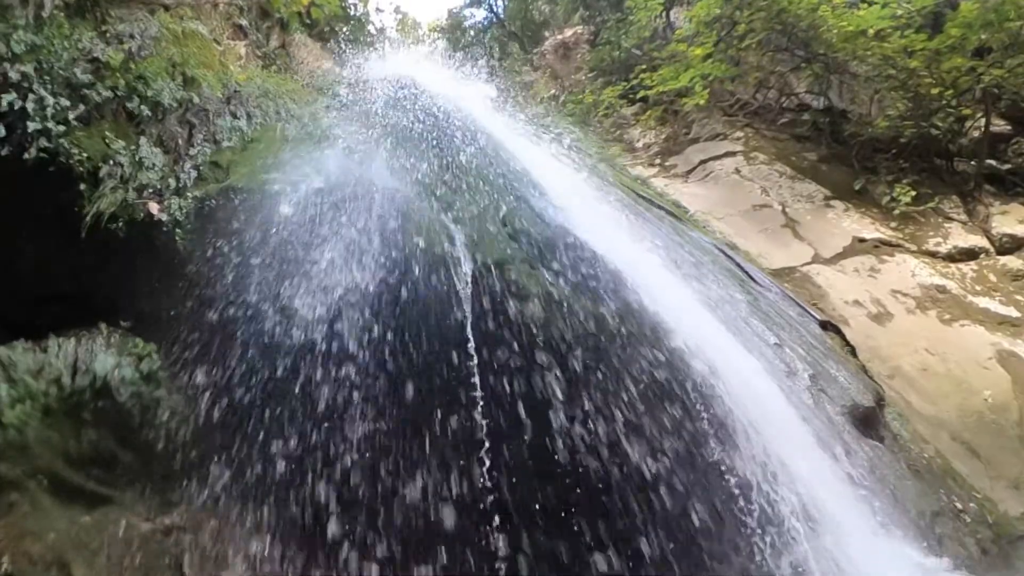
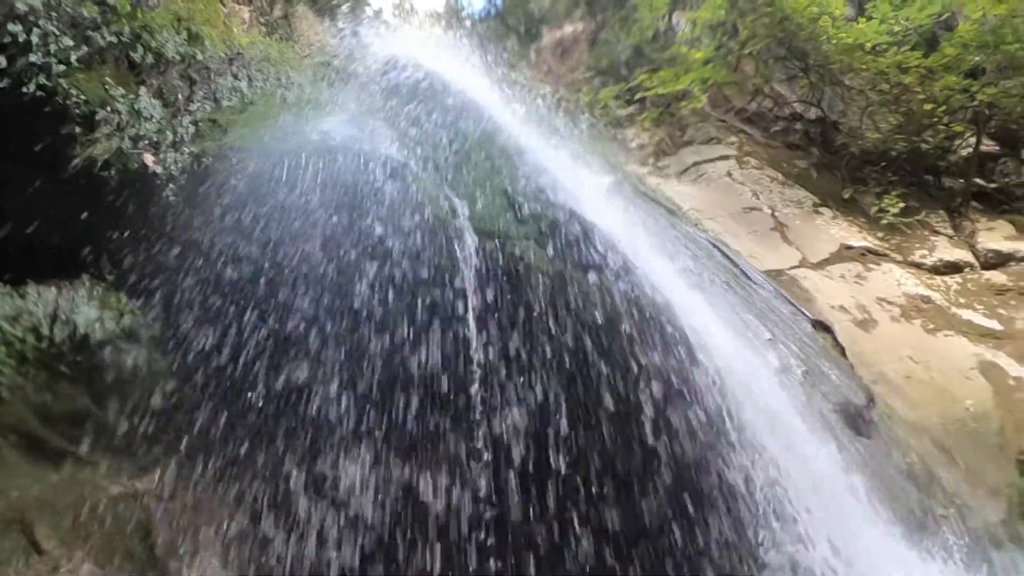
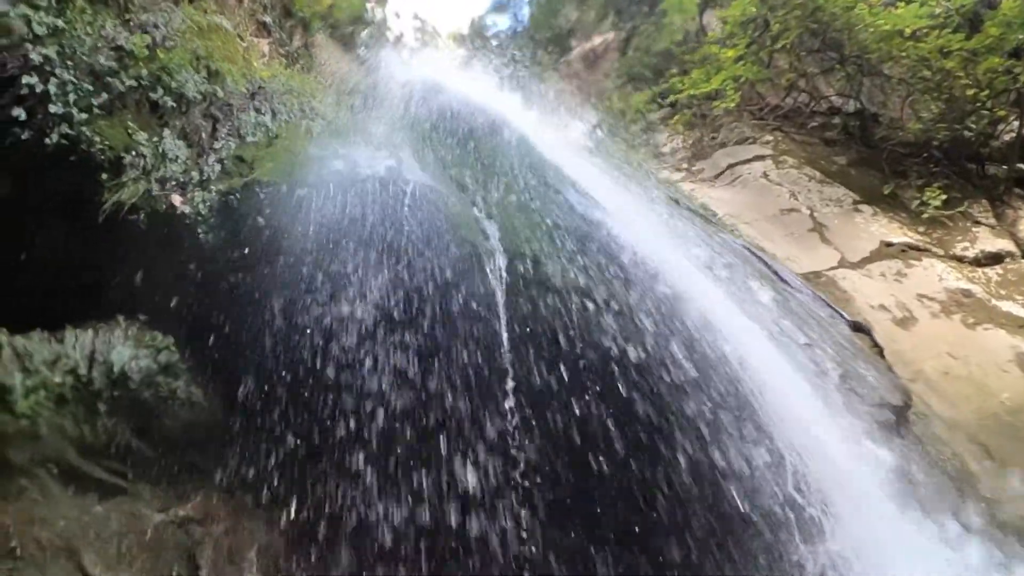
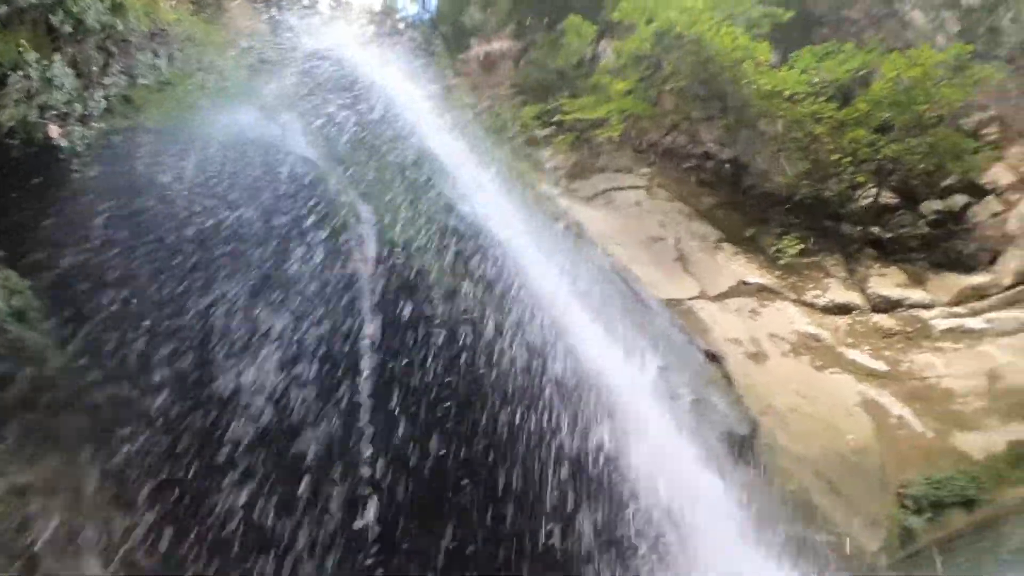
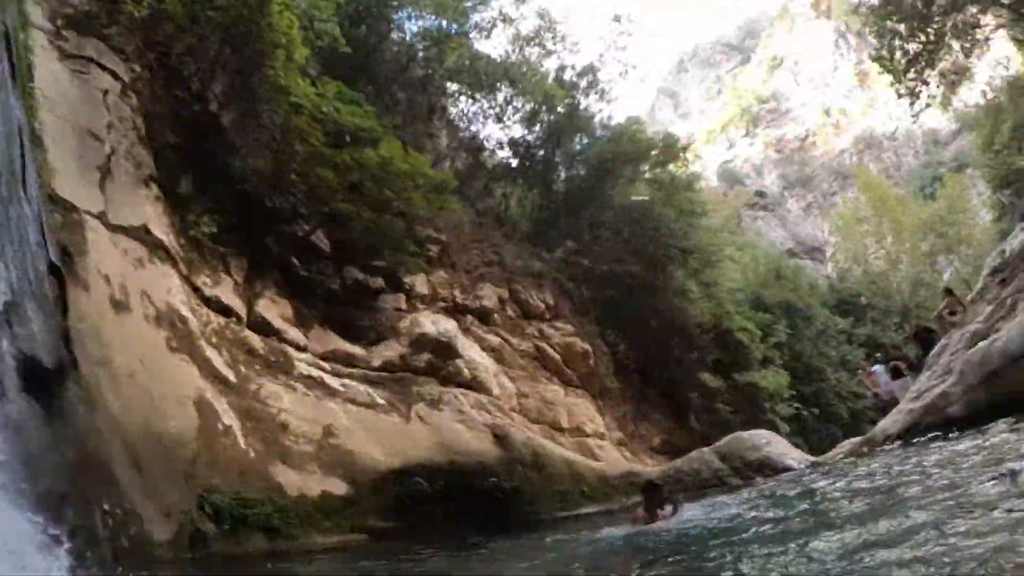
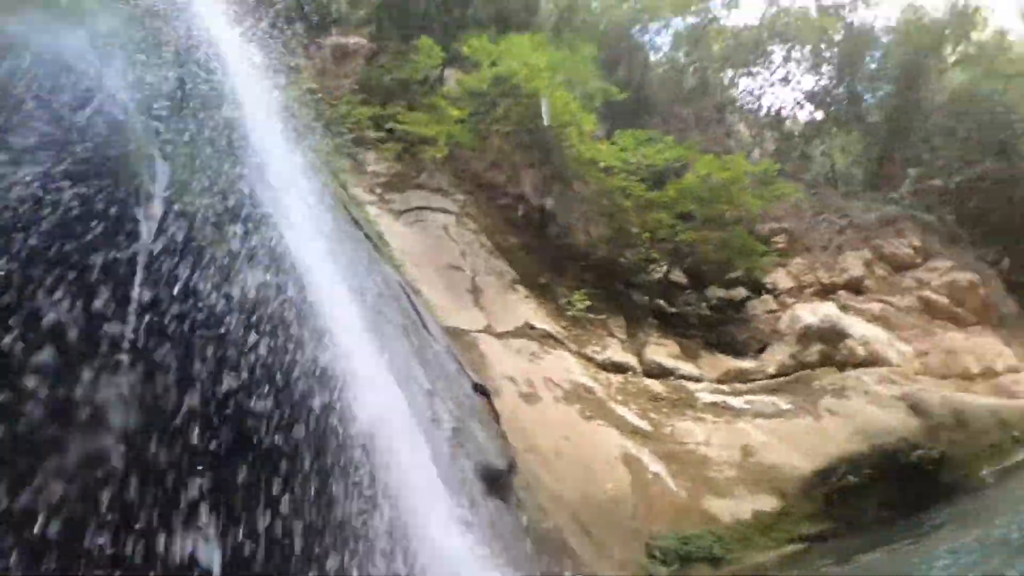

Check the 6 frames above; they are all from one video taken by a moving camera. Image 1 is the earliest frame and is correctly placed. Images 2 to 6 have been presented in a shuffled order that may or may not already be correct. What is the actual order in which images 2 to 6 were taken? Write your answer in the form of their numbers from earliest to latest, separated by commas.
3, 2, 4, 6, 5
